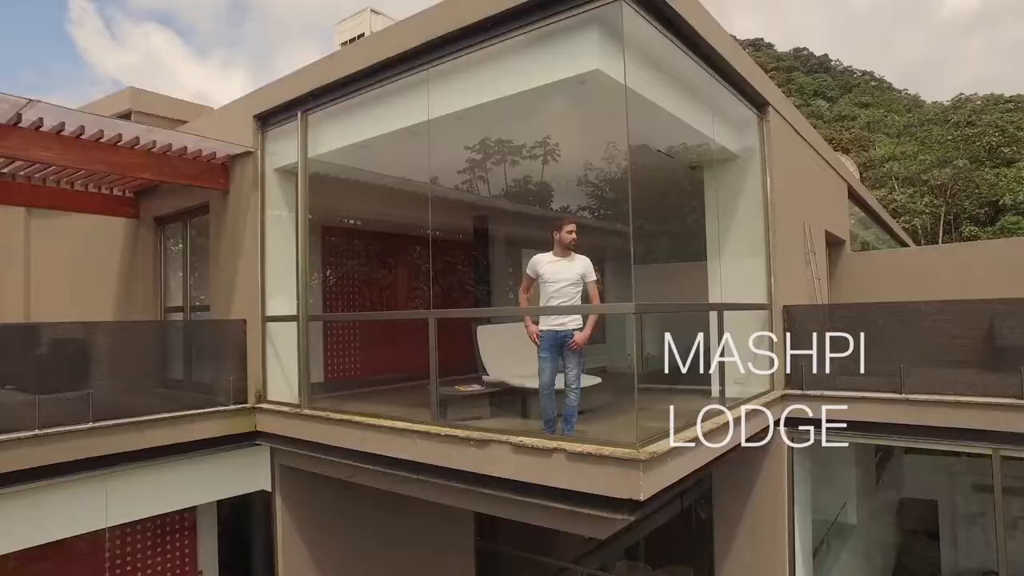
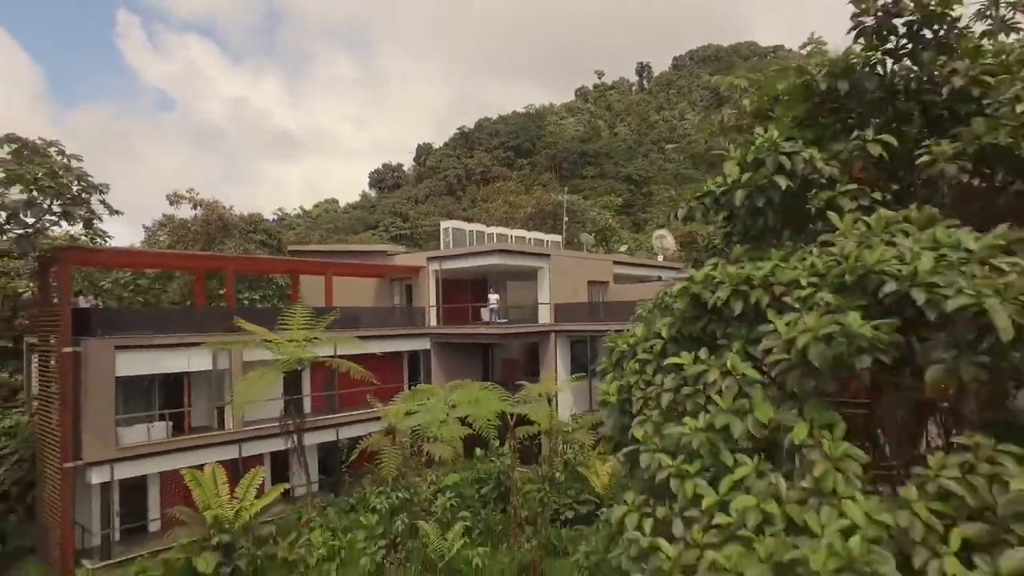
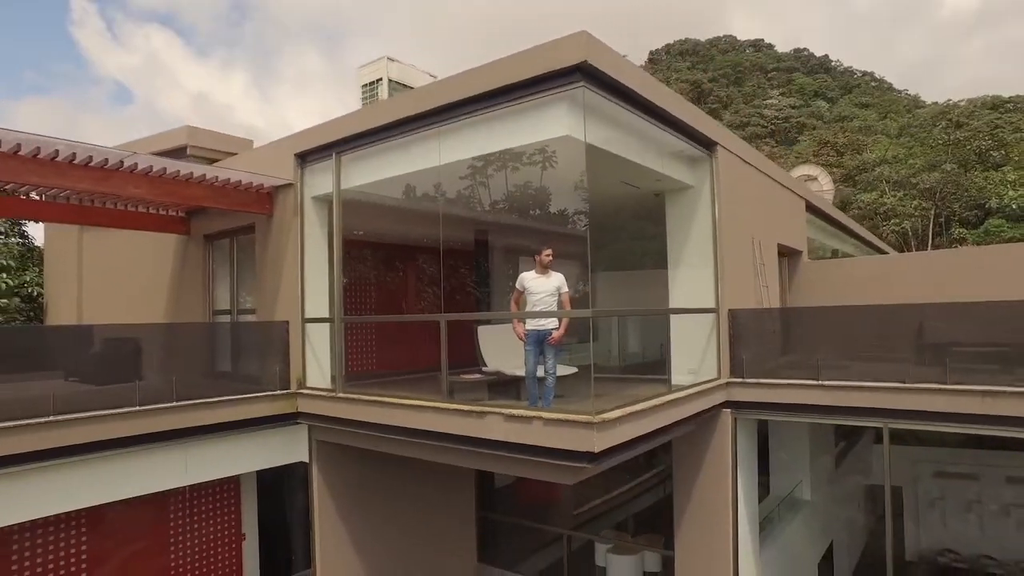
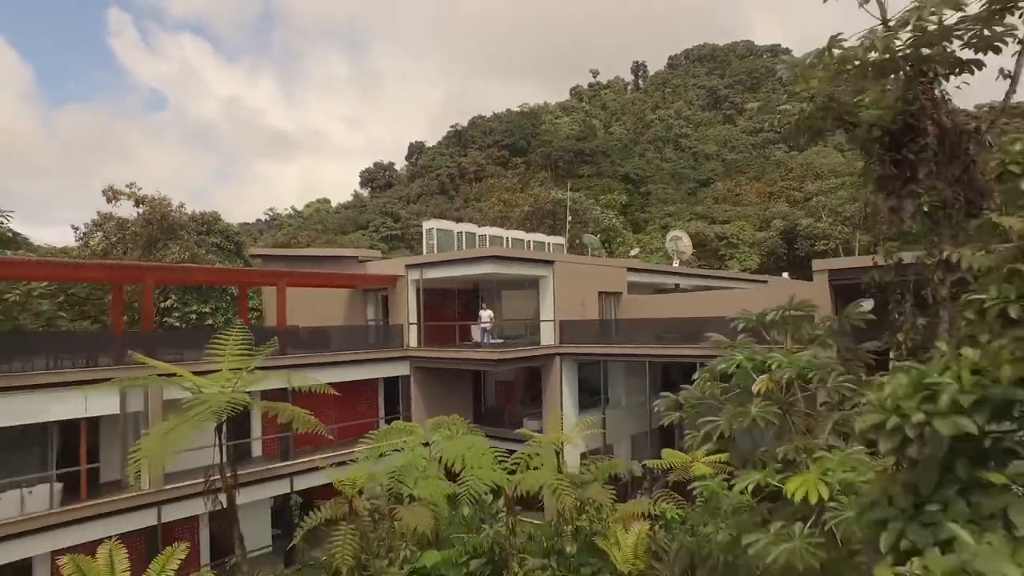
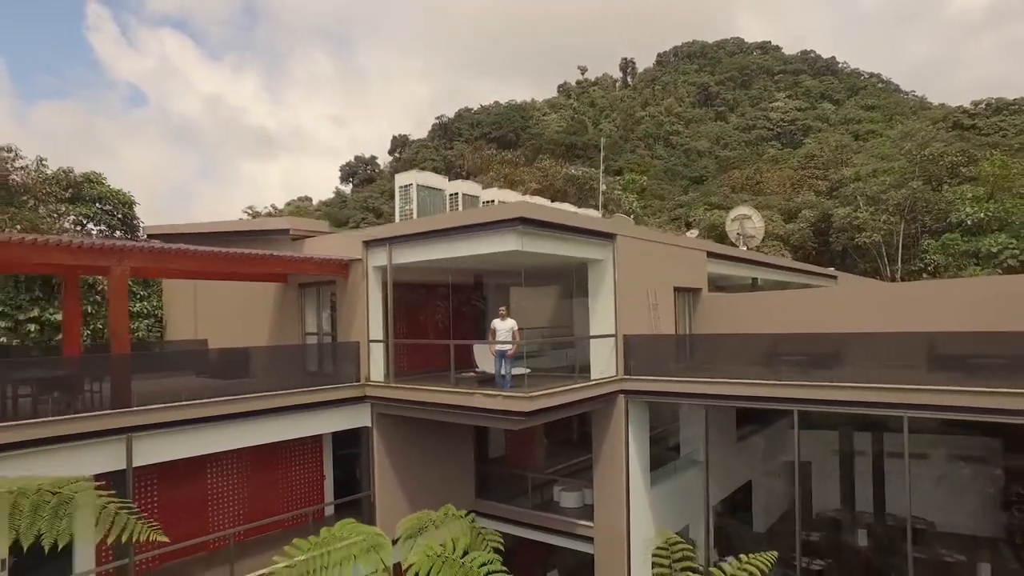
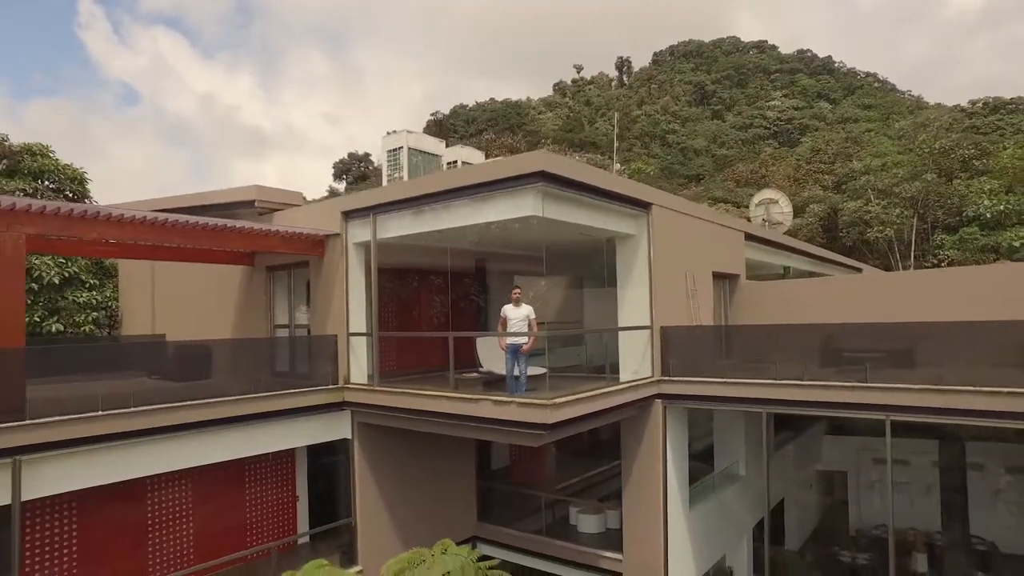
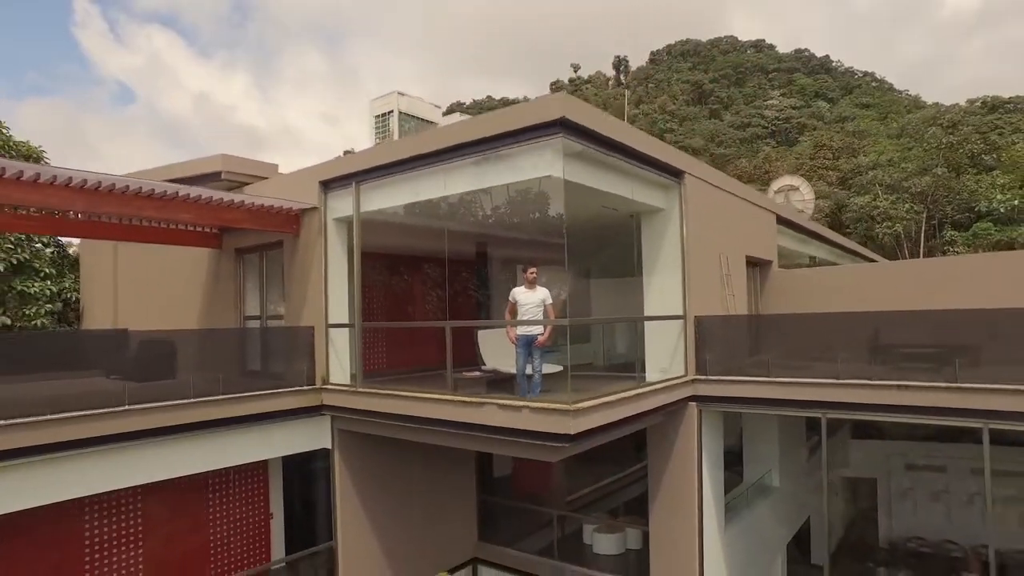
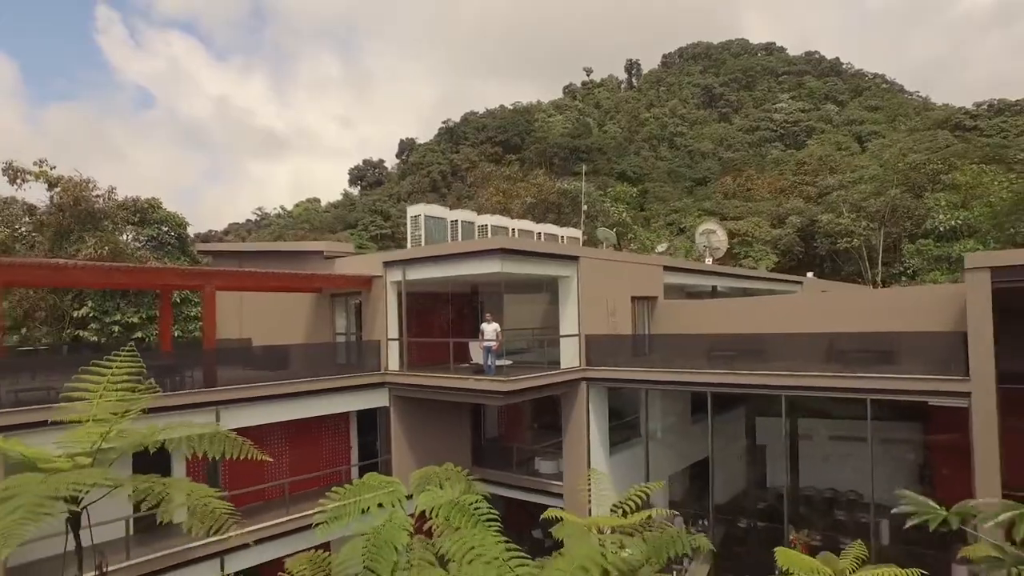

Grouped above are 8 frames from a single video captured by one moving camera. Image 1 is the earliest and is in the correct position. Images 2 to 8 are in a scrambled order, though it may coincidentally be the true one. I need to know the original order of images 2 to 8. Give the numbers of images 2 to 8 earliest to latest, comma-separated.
3, 7, 6, 5, 8, 4, 2
